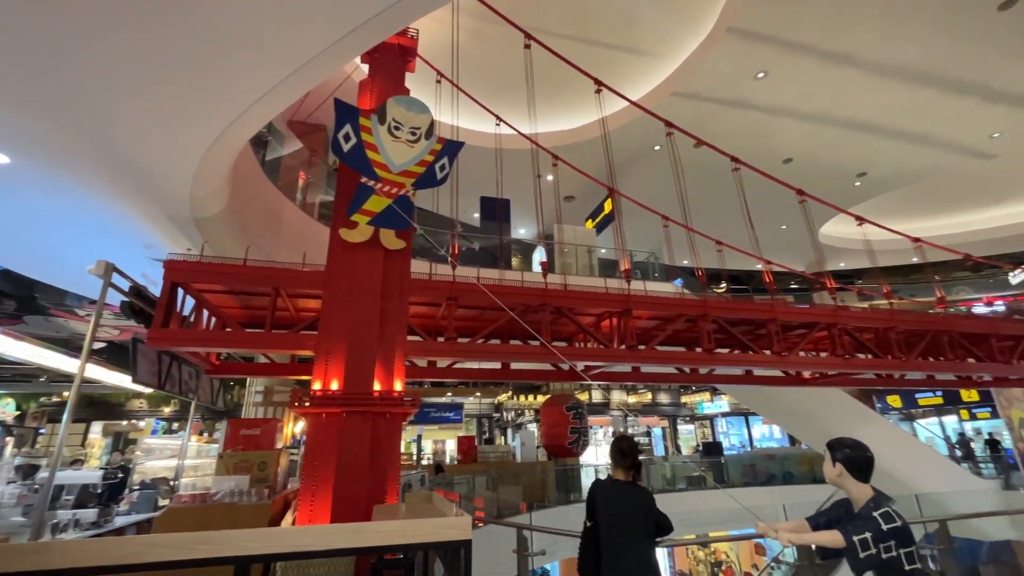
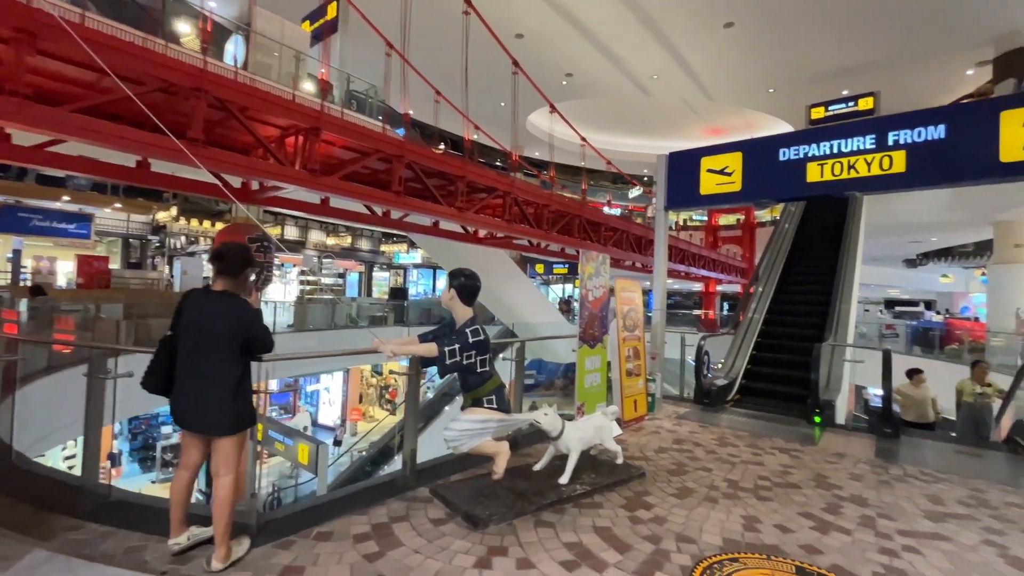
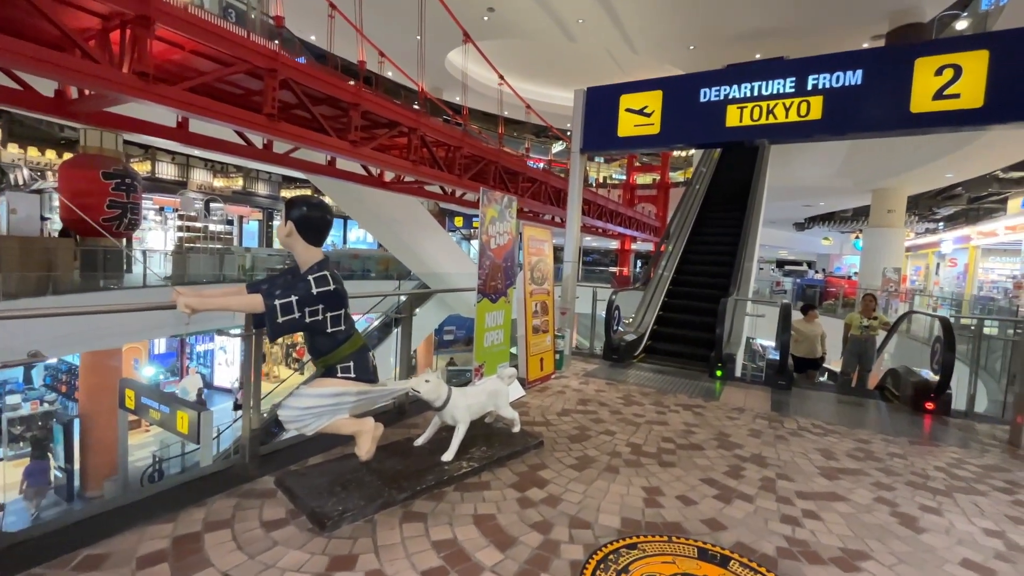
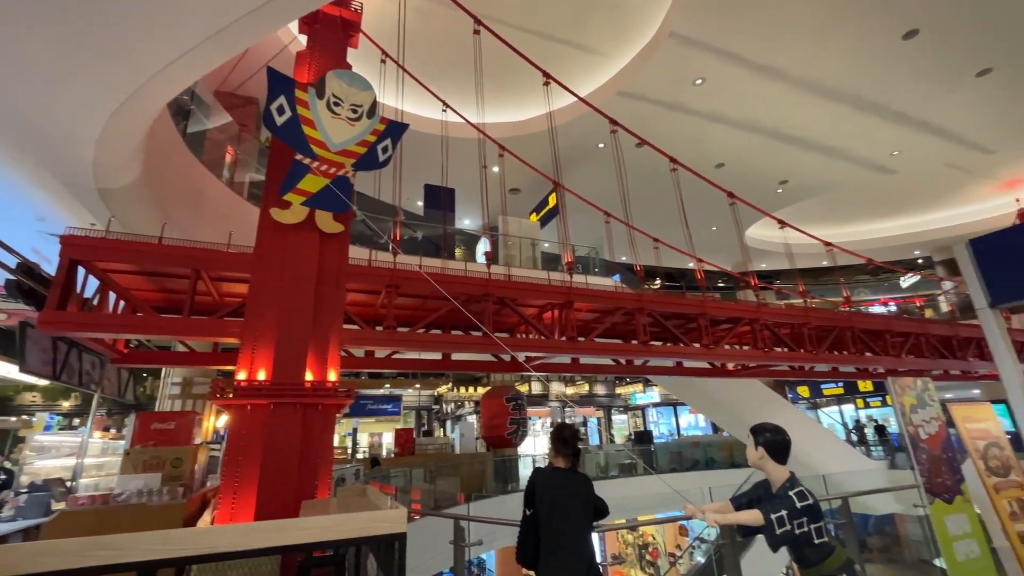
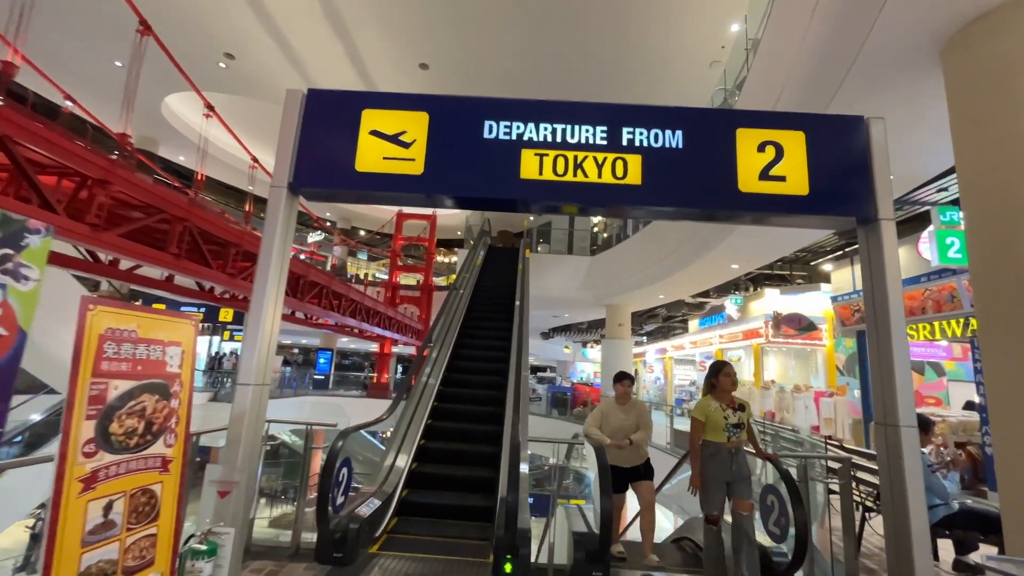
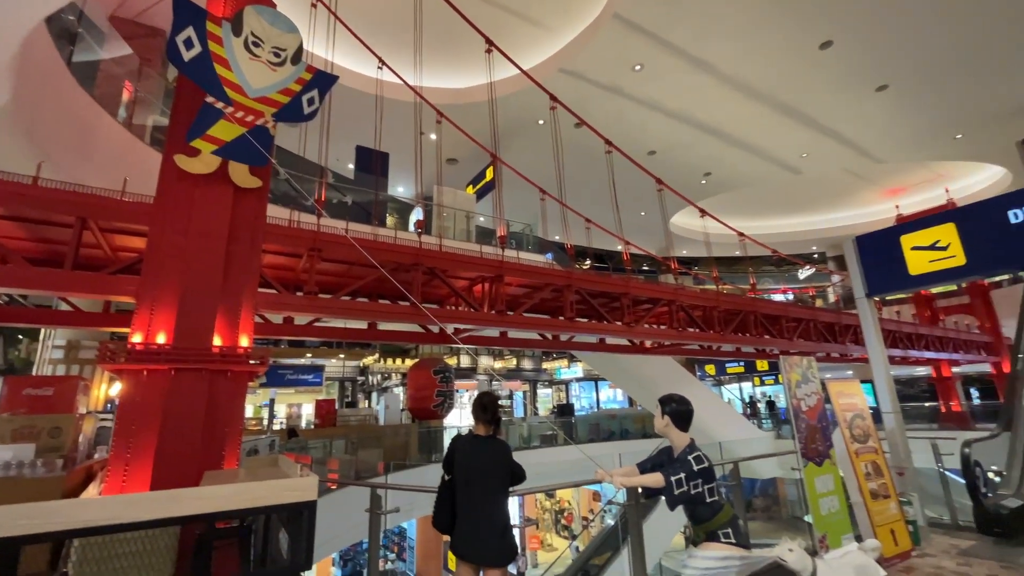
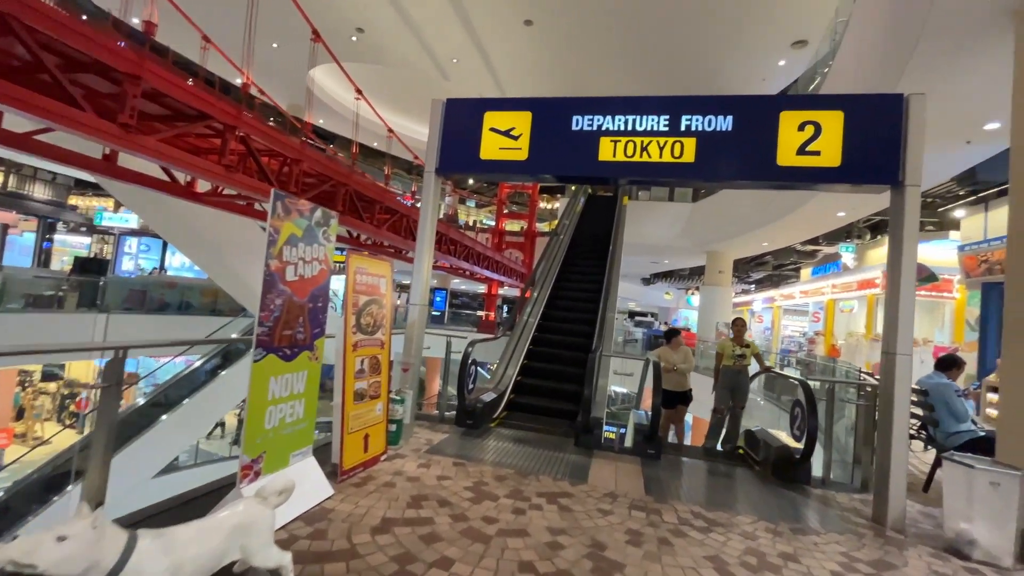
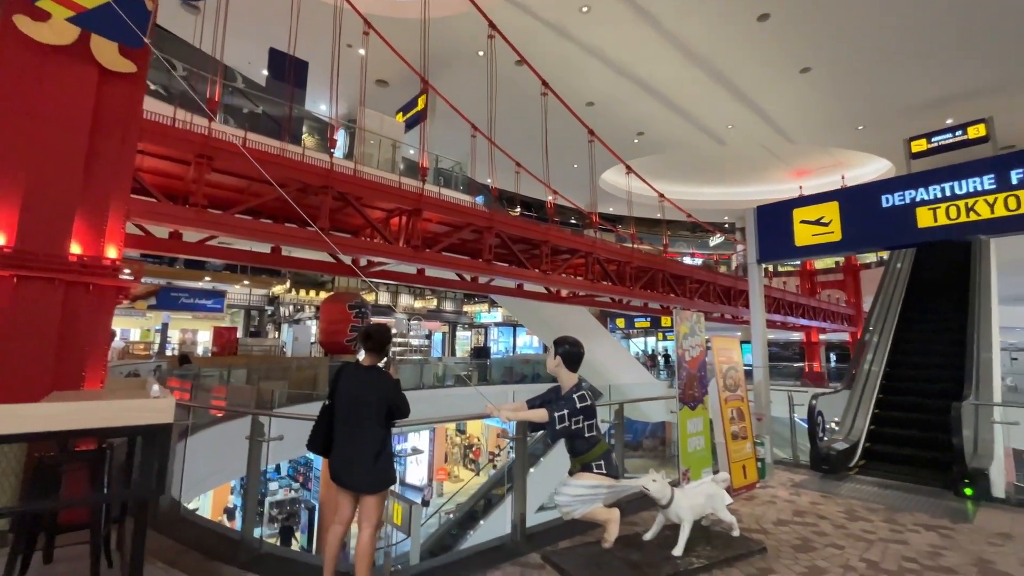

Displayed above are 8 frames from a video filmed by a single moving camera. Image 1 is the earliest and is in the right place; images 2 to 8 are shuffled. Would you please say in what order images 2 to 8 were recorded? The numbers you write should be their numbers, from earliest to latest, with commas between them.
4, 6, 8, 2, 3, 7, 5
